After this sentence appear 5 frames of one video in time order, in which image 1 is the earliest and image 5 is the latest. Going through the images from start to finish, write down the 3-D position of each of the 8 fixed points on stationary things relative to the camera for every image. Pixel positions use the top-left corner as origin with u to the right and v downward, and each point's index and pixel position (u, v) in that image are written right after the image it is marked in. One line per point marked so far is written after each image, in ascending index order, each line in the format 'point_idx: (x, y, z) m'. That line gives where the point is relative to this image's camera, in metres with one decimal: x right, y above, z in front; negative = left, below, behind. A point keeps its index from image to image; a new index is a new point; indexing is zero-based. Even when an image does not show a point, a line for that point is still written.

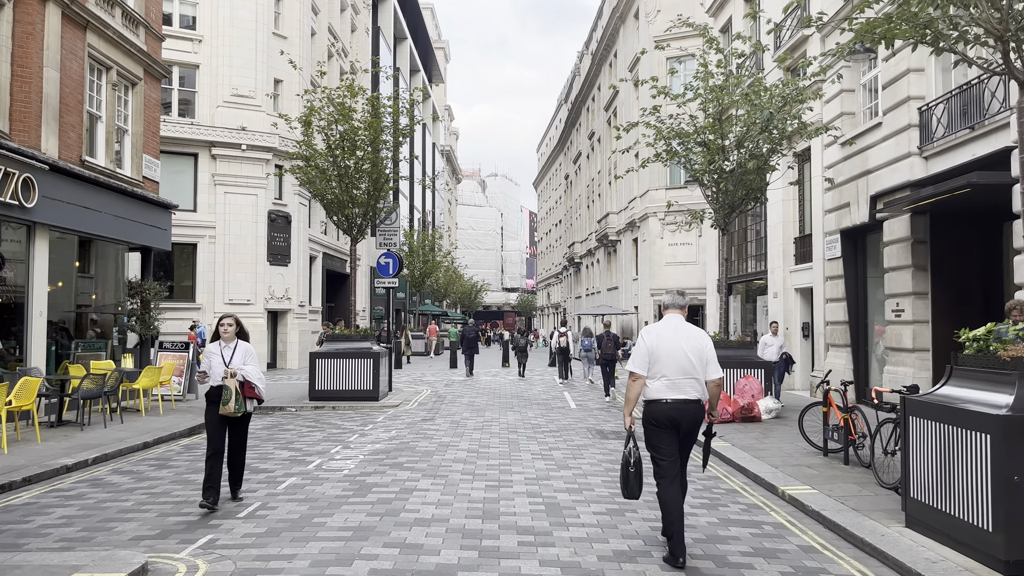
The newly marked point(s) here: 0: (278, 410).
0: (-4.3, -2.3, +14.9) m
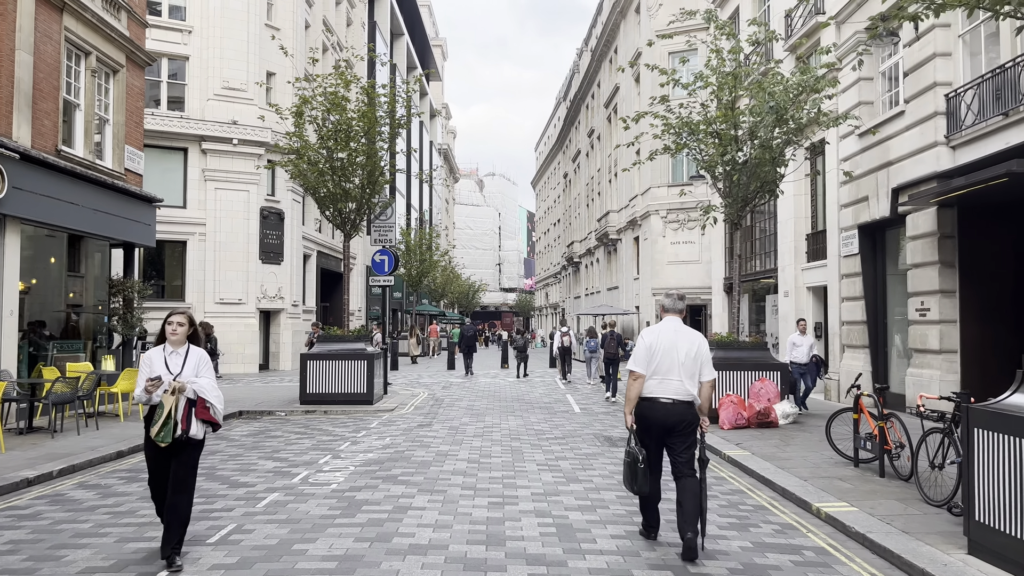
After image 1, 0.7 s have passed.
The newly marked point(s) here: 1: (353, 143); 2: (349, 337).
0: (-4.3, -2.2, +14.2) m
1: (-3.1, +2.9, +16.0) m
2: (-3.1, -0.9, +15.4) m
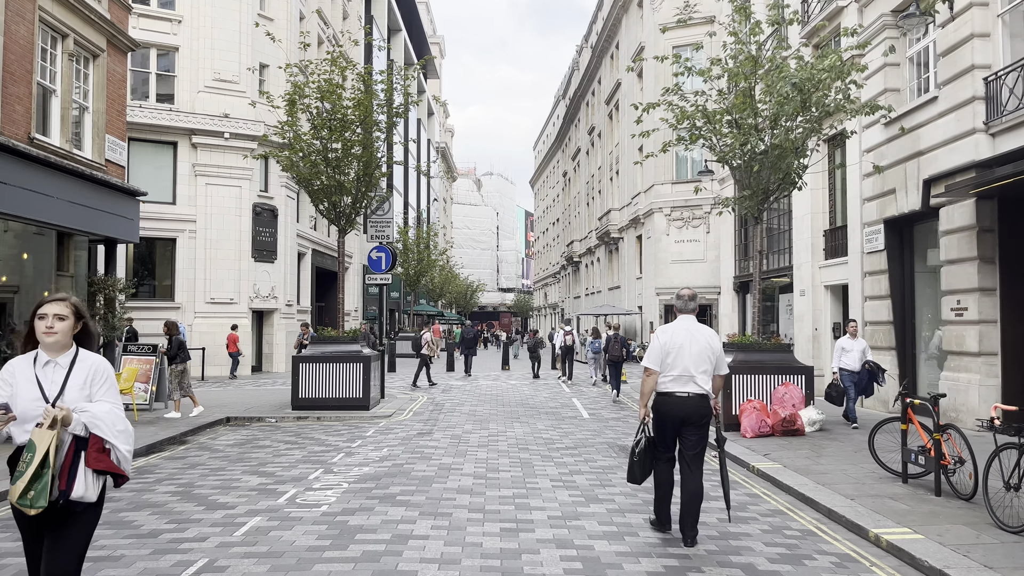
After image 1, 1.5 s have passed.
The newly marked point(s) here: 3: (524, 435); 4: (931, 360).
0: (-4.2, -2.2, +13.3) m
1: (-3.0, +2.9, +15.1) m
2: (-3.0, -0.9, +14.5) m
3: (+0.2, -2.1, +11.4) m
4: (+6.8, -1.2, +13.1) m
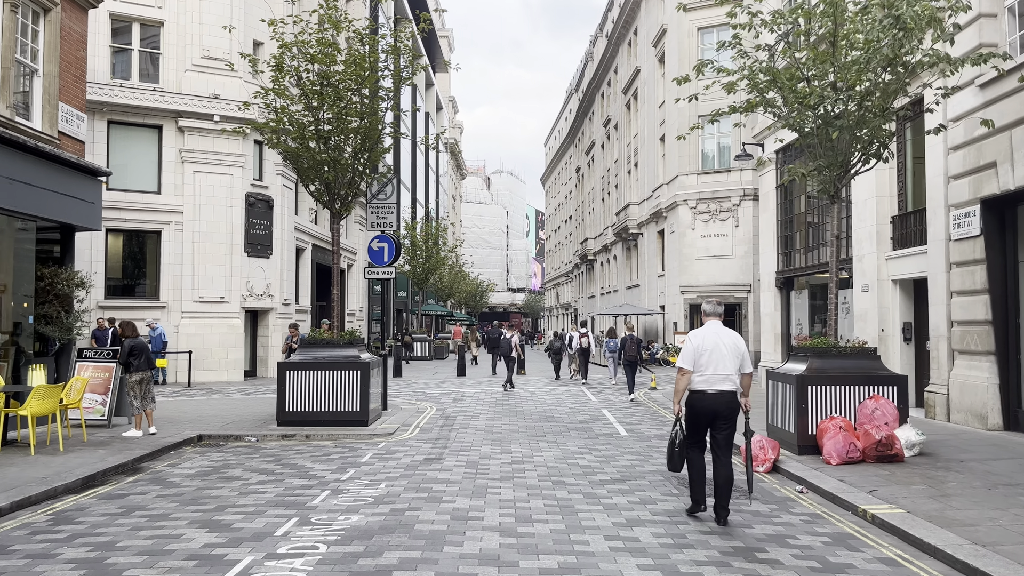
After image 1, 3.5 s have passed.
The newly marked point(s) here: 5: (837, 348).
0: (-3.9, -2.1, +11.1) m
1: (-2.7, +3.0, +13.0) m
2: (-2.7, -0.8, +12.4) m
3: (+0.5, -2.0, +9.2) m
4: (+7.1, -1.1, +10.8) m
5: (+4.2, -0.8, +10.4) m
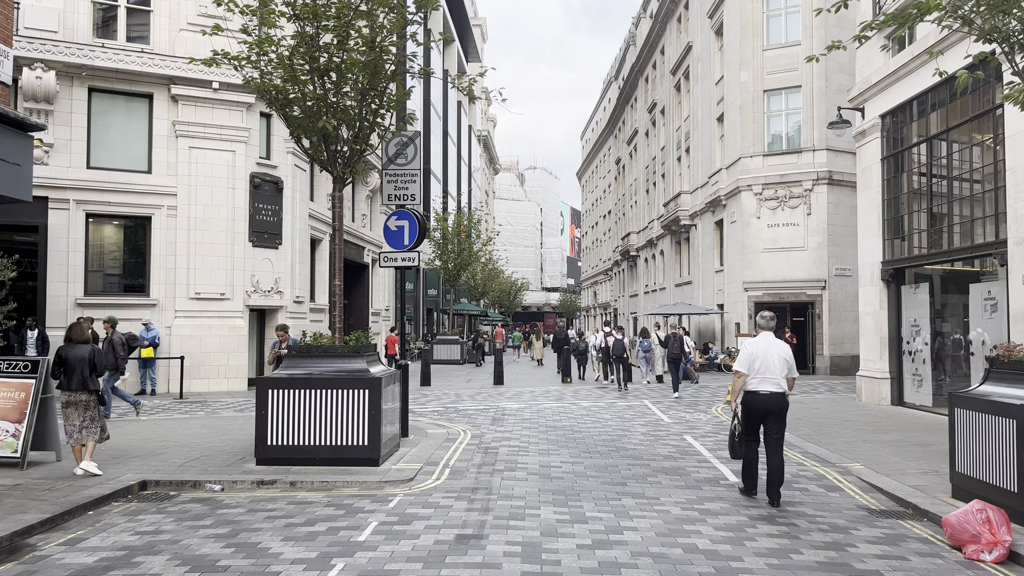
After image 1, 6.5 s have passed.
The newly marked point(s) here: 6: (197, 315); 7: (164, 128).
0: (-3.2, -2.0, +7.9) m
1: (-1.9, +3.1, +9.7) m
2: (-1.9, -0.7, +9.1) m
3: (+1.1, -1.8, +5.8) m
4: (+7.8, -0.9, +7.2) m
5: (+4.8, -0.6, +6.8) m
6: (-7.4, -0.6, +19.0) m
7: (-8.1, +3.7, +18.9) m
